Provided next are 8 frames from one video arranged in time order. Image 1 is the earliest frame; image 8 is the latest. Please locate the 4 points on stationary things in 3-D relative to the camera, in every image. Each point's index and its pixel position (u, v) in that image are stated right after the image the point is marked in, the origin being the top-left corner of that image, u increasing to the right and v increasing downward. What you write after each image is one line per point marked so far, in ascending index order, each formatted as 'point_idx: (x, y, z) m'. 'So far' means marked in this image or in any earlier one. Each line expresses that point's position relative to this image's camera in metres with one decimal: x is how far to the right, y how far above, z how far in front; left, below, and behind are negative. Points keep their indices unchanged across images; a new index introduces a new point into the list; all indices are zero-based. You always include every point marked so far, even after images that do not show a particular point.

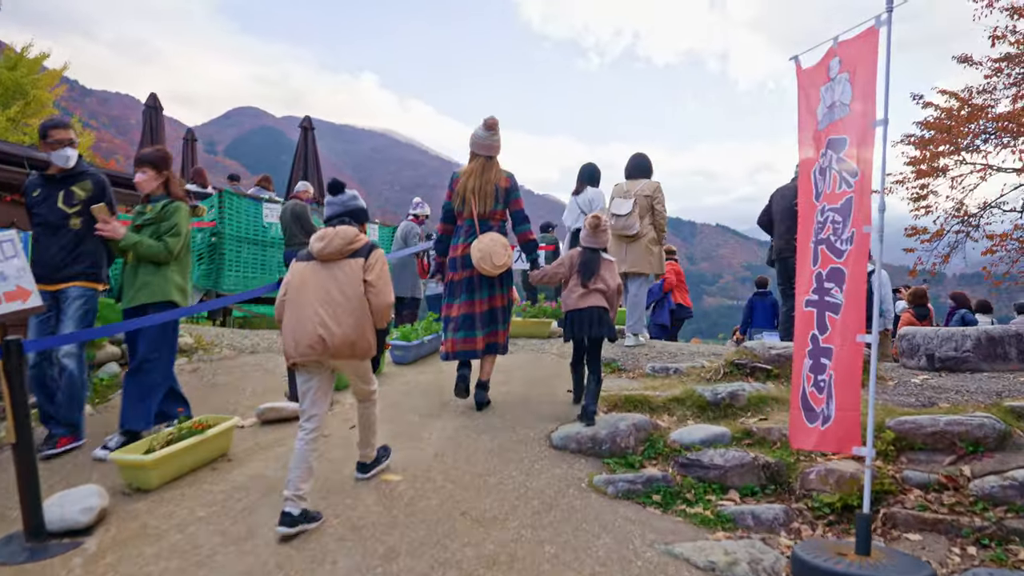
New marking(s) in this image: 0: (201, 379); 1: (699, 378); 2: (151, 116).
0: (-2.5, -0.7, +6.2) m
1: (+1.4, -0.7, +5.9) m
2: (-5.5, +2.6, +11.8) m
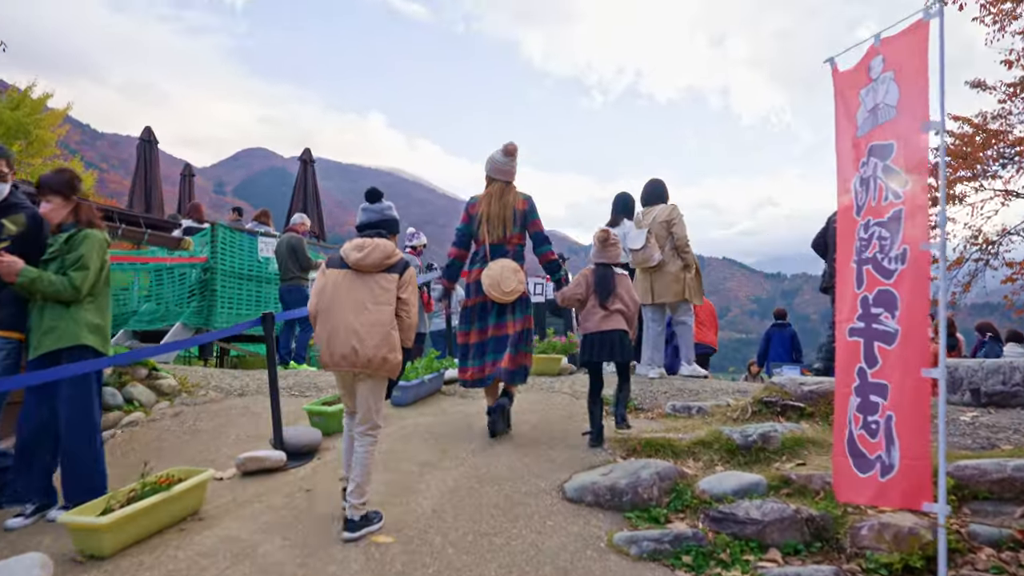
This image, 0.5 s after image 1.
0: (-2.4, -1.0, +5.7) m
1: (+1.5, -0.9, +5.4) m
2: (-5.4, +2.0, +11.5) m
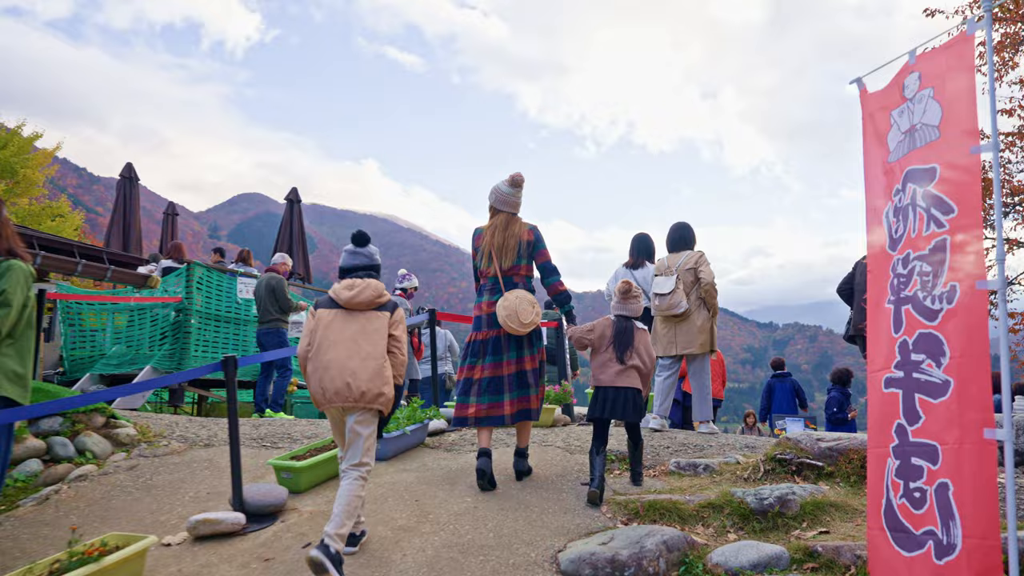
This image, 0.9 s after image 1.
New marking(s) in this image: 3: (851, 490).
0: (-2.5, -1.3, +5.2) m
1: (+1.4, -1.2, +4.9) m
2: (-5.5, +1.4, +11.1) m
3: (+2.0, -1.2, +4.6) m
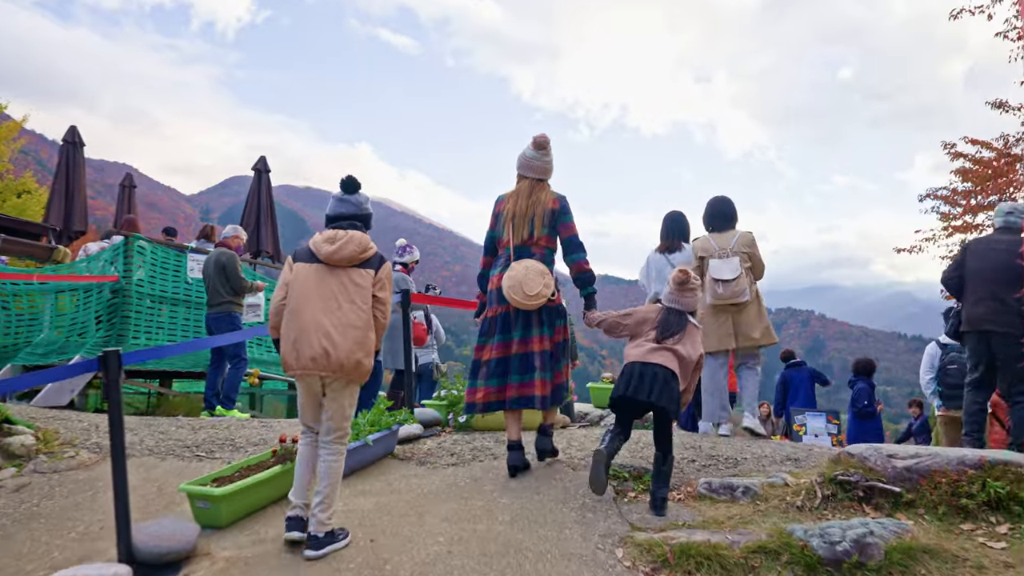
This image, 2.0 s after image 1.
0: (-2.6, -1.1, +4.1) m
1: (+1.3, -1.1, +3.8) m
2: (-5.6, +1.7, +9.9) m
3: (+1.9, -1.1, +3.5) m
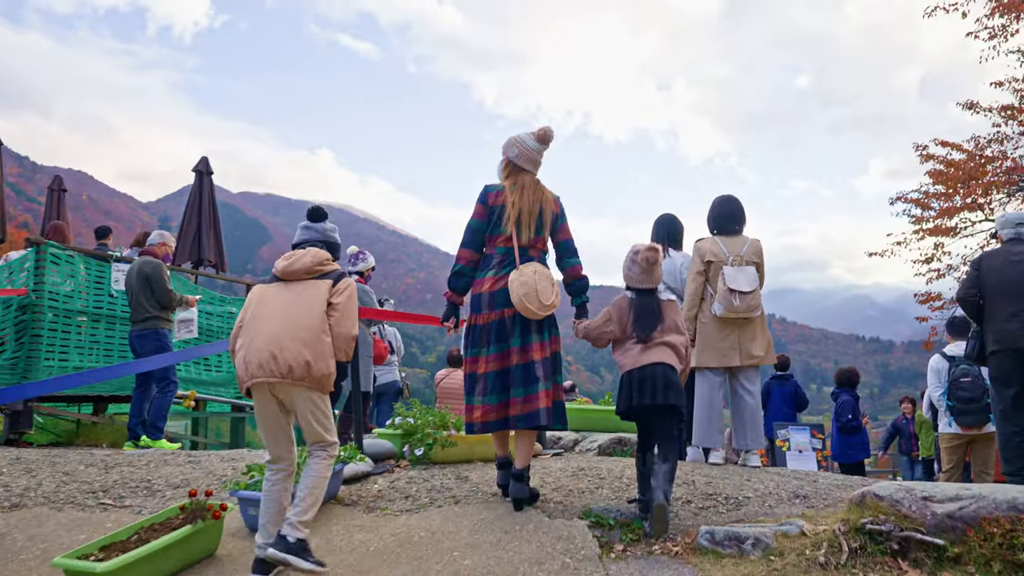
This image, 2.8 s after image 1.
0: (-2.7, -1.2, +3.2) m
1: (+1.2, -1.1, +3.1) m
2: (-6.0, +1.5, +8.9) m
3: (+1.8, -1.1, +2.9) m
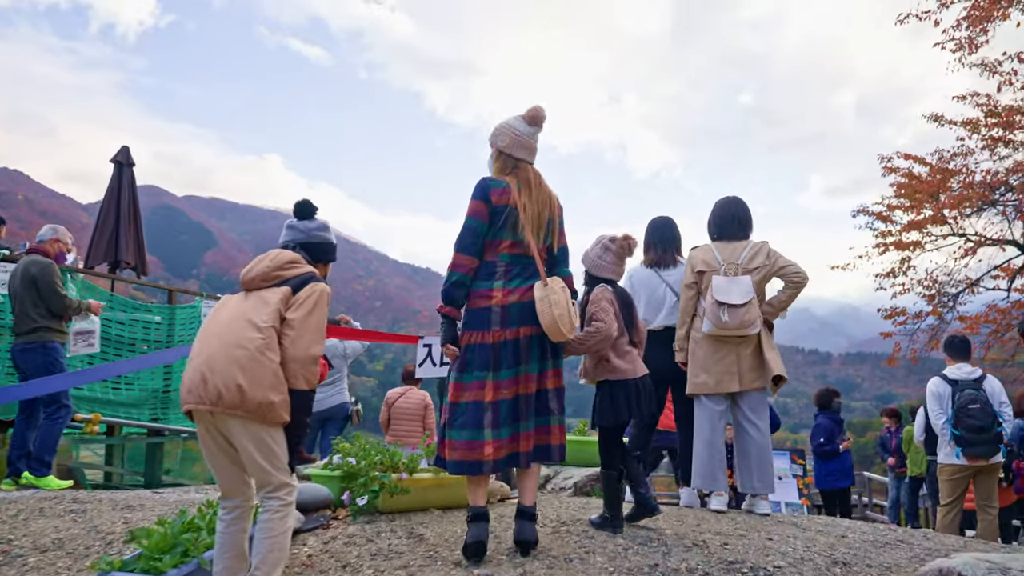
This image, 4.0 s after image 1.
0: (-2.8, -1.2, +2.2) m
1: (+1.1, -1.2, +2.3) m
2: (-6.4, +1.5, +7.7) m
3: (+1.7, -1.2, +2.1) m
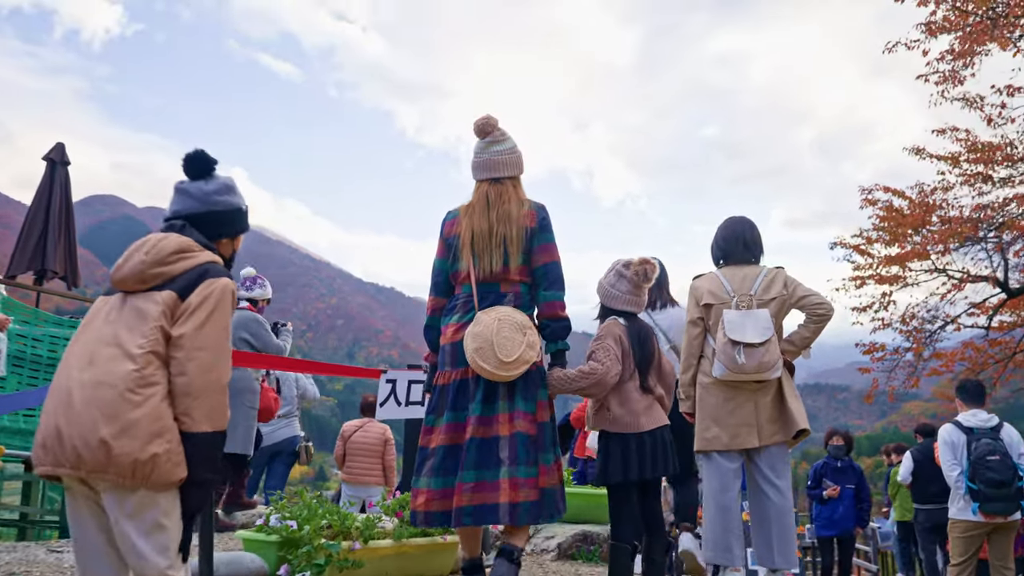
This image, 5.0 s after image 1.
0: (-2.8, -1.2, +1.3) m
1: (+1.1, -1.3, +1.6) m
2: (-6.6, +1.5, +6.7) m
3: (+1.7, -1.3, +1.4) m
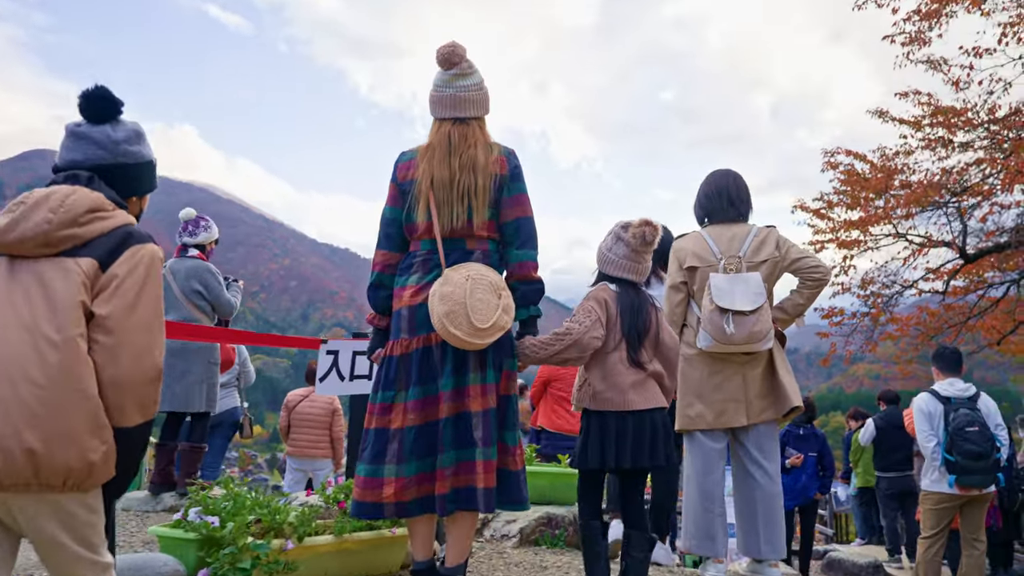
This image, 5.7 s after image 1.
0: (-2.8, -1.1, +0.7) m
1: (+1.0, -1.2, +1.3) m
2: (-6.9, +1.8, +5.8) m
3: (+1.7, -1.2, +1.1) m
